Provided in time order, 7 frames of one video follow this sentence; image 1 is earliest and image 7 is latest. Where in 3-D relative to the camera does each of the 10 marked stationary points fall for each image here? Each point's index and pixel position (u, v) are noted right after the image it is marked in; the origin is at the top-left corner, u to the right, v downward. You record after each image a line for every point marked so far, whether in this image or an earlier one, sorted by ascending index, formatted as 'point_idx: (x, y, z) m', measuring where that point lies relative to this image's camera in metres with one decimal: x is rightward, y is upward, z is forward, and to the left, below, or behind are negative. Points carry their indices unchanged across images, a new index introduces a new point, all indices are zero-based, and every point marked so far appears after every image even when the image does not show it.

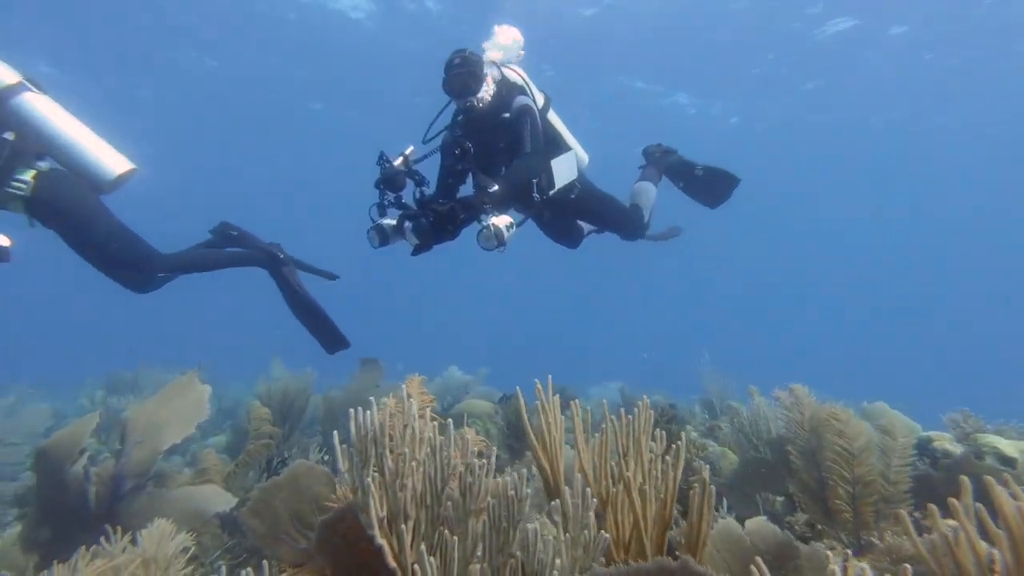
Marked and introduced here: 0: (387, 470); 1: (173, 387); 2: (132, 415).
0: (-0.5, -0.7, +1.8) m
1: (-3.5, -1.0, +4.5) m
2: (-3.7, -1.1, +4.4) m
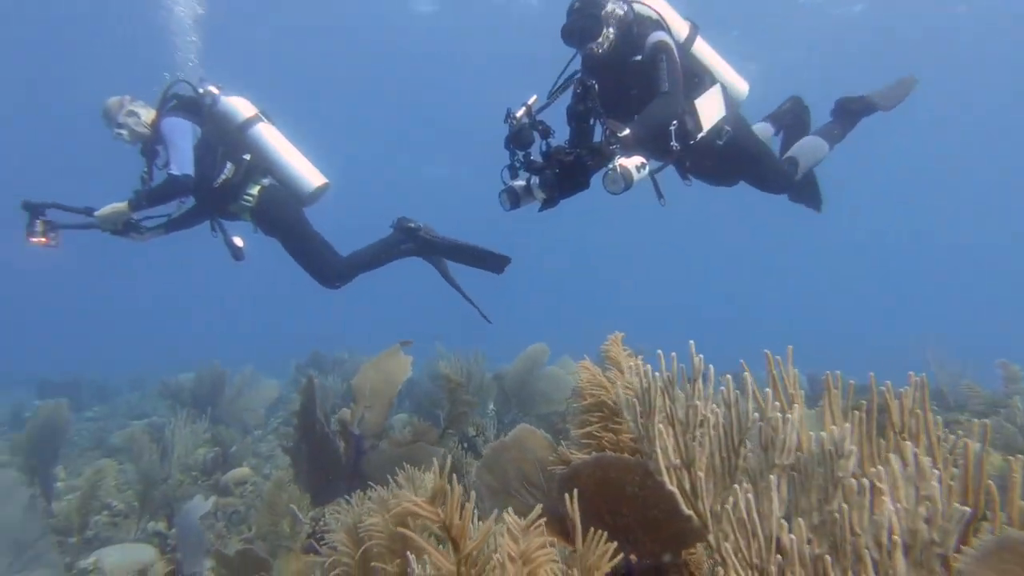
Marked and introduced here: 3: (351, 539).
0: (+0.7, -0.5, +1.8) m
1: (-1.5, -0.8, +5.2) m
2: (-1.7, -1.0, +5.2) m
3: (-1.1, -1.7, +3.1) m
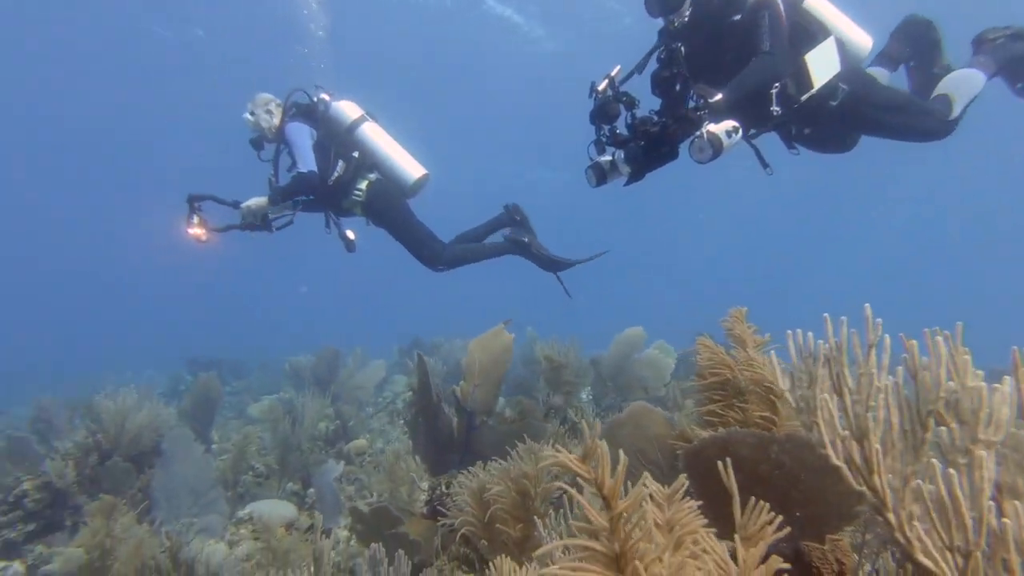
0: (+1.2, -0.4, +1.7) m
1: (-0.3, -0.6, +5.4) m
2: (-0.5, -0.8, +5.4) m
3: (-0.2, -1.6, +3.3) m
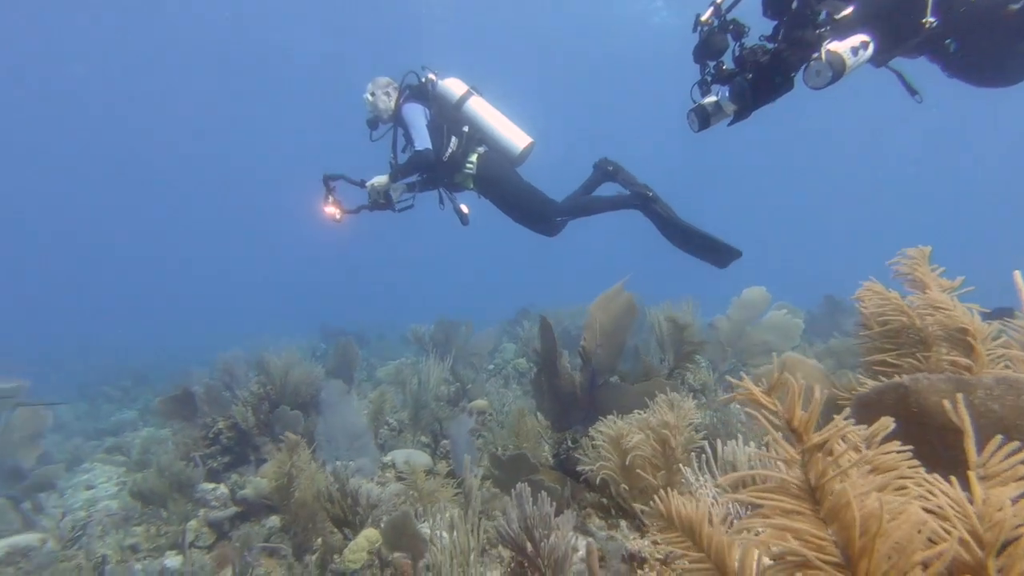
0: (+1.8, -0.1, +1.4) m
1: (+1.1, -0.1, +5.4) m
2: (+0.9, -0.3, +5.4) m
3: (+0.8, -1.2, +3.3) m
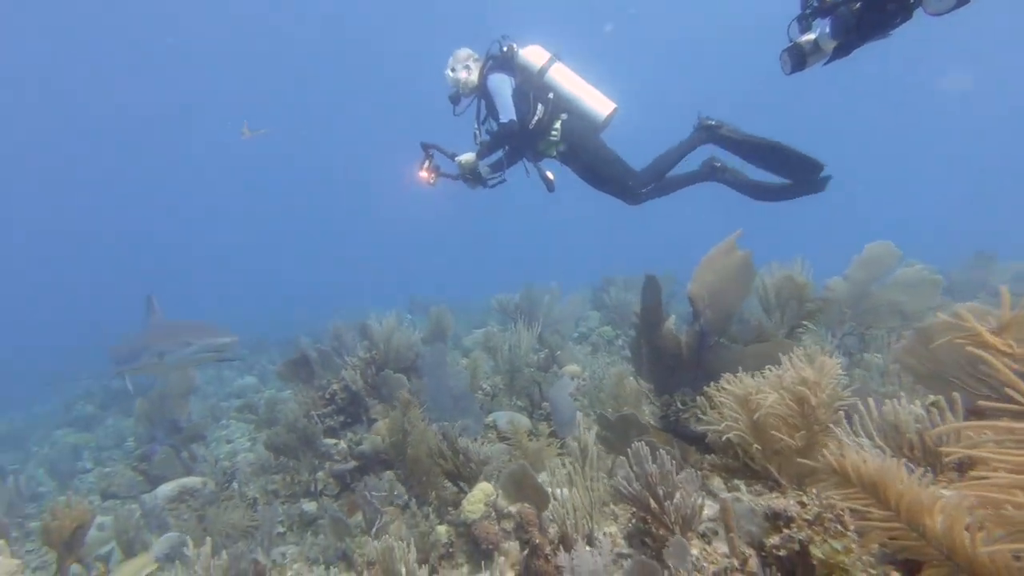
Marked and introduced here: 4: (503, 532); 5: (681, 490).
0: (+2.3, +0.2, +1.0) m
1: (+2.2, +0.4, +5.0) m
2: (+2.0, +0.2, +5.1) m
3: (+1.6, -0.8, +3.1) m
4: (-0.1, -2.1, +4.0) m
5: (+1.1, -1.4, +3.0) m
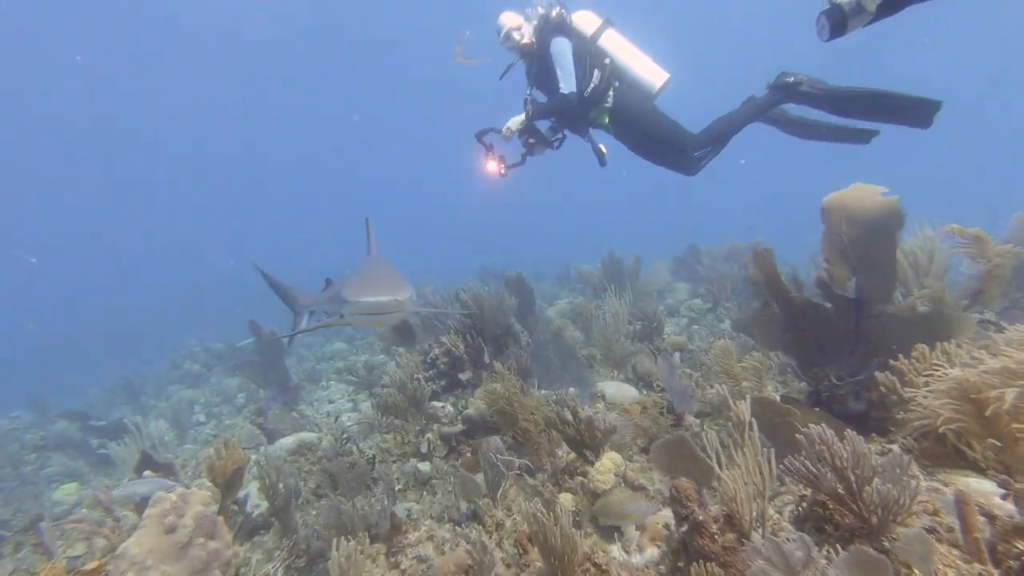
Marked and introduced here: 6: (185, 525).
0: (+3.0, +0.3, +0.3) m
1: (+3.5, +0.7, +4.4) m
2: (+3.3, +0.5, +4.5) m
3: (+2.6, -0.6, +2.7) m
4: (+1.0, -1.8, +3.8) m
5: (+2.1, -1.1, +2.6) m
6: (-2.1, -1.6, +3.0) m
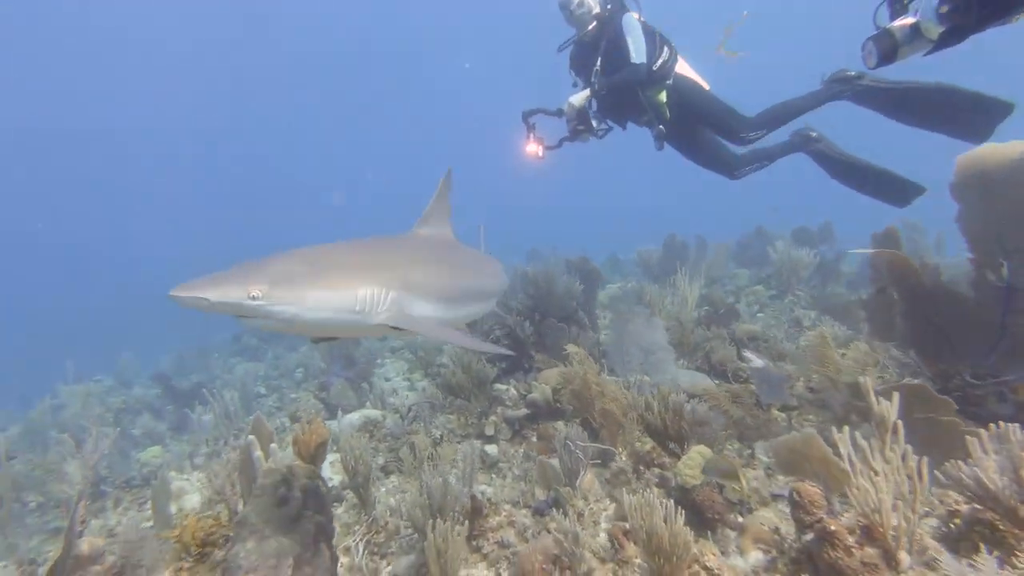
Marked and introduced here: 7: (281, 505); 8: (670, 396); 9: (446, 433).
0: (+3.5, +0.3, -0.2) m
1: (+4.3, +0.8, +3.8) m
2: (+4.1, +0.6, +3.9) m
3: (+3.3, -0.5, +2.2) m
4: (+1.7, -1.7, +3.5) m
5: (+2.7, -1.0, +2.2) m
6: (-1.5, -1.4, +3.0) m
7: (-1.5, -1.4, +2.9) m
8: (+1.5, -1.1, +4.7) m
9: (-0.9, -2.0, +6.2) m
